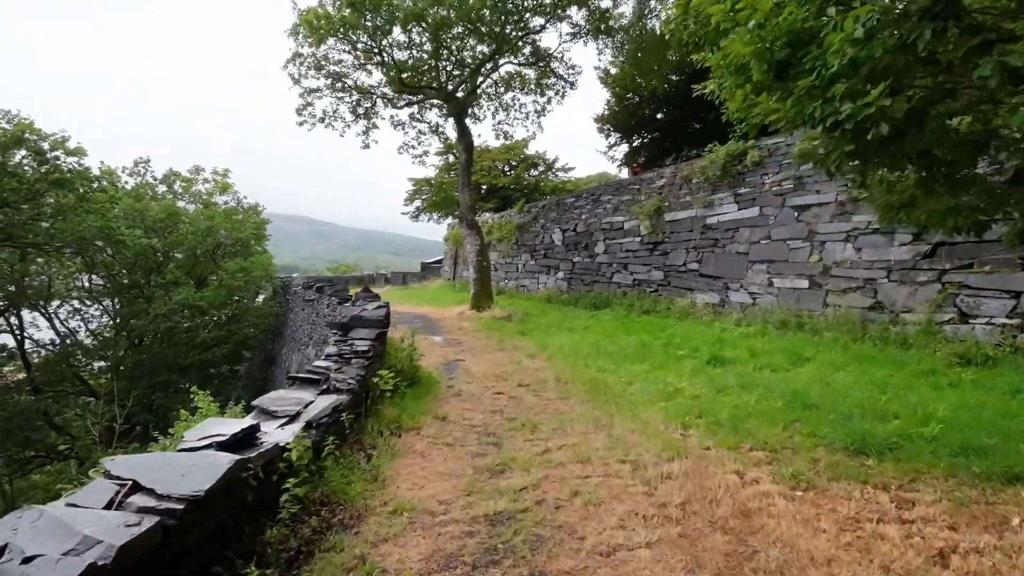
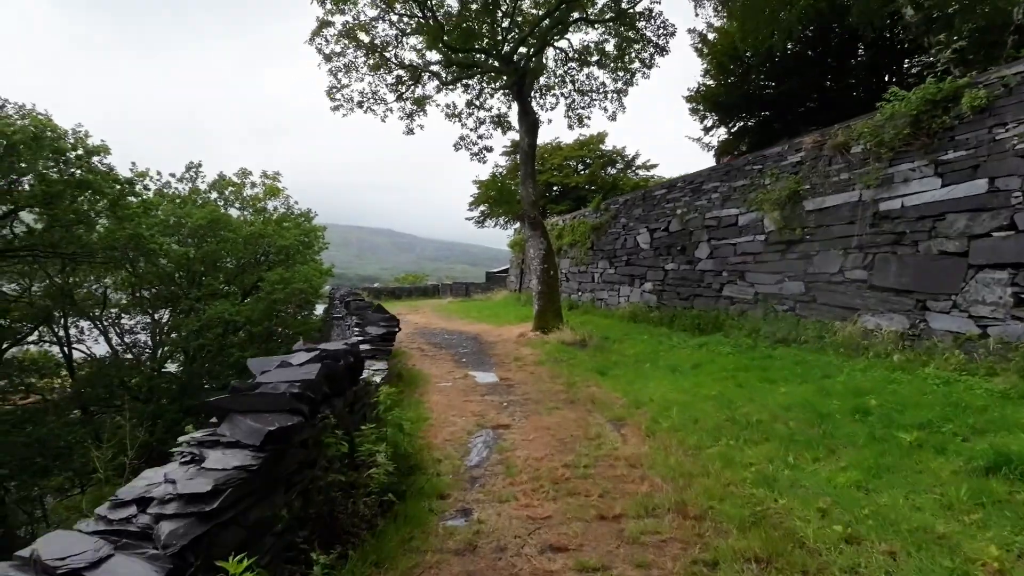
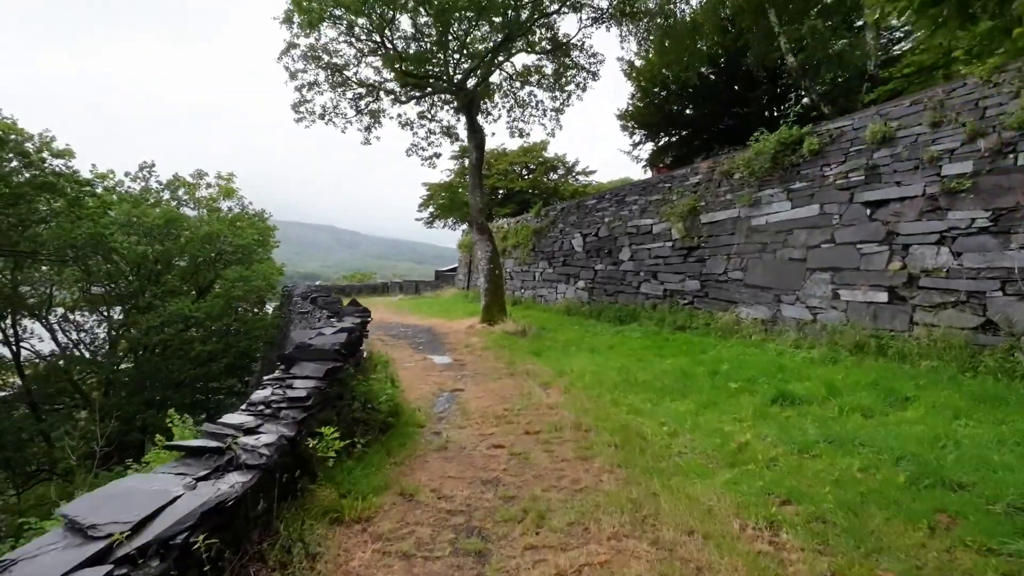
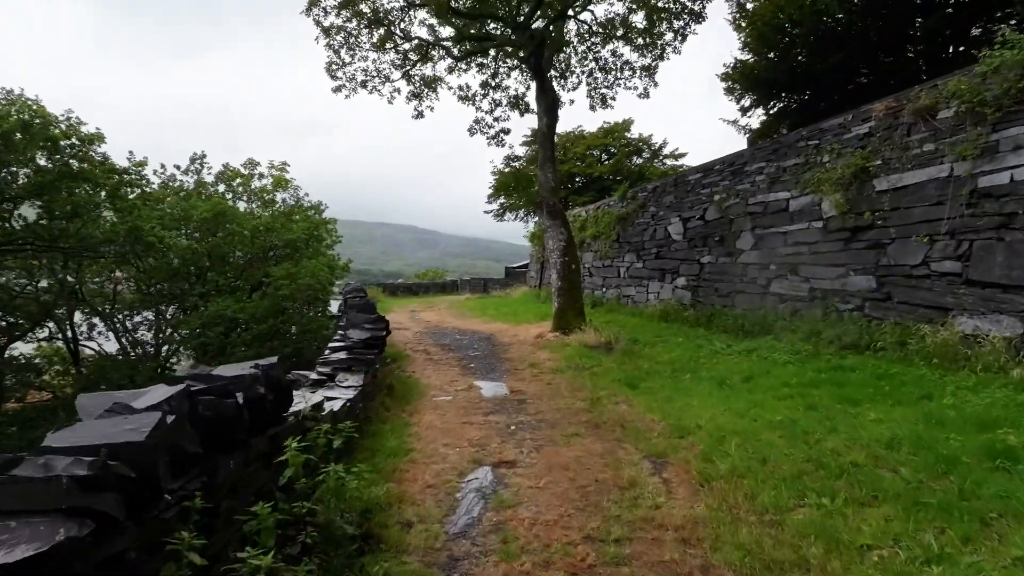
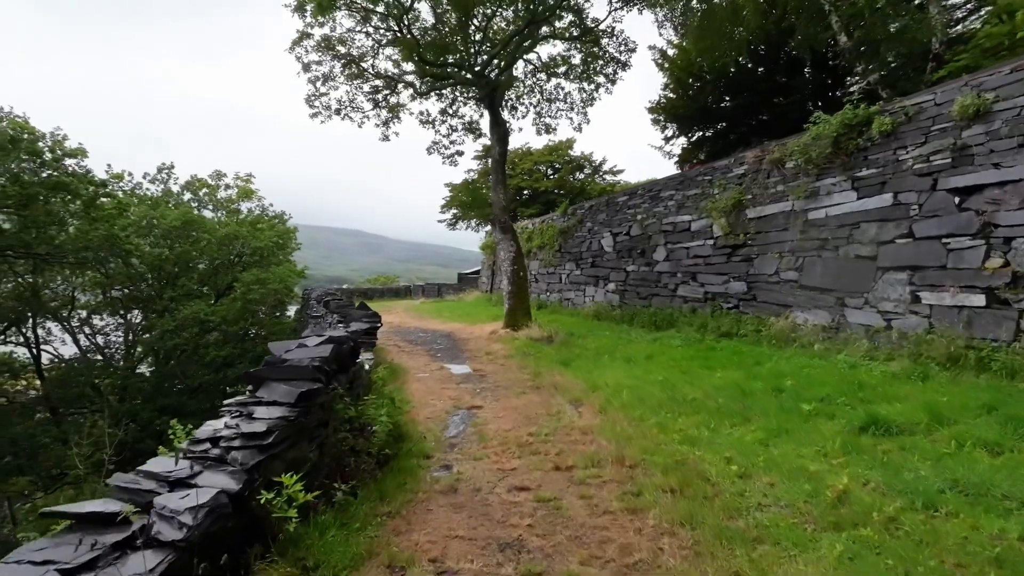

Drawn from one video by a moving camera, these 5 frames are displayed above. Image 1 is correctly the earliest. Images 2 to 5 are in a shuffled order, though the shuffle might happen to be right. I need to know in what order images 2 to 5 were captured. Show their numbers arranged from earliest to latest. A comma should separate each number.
3, 5, 2, 4
